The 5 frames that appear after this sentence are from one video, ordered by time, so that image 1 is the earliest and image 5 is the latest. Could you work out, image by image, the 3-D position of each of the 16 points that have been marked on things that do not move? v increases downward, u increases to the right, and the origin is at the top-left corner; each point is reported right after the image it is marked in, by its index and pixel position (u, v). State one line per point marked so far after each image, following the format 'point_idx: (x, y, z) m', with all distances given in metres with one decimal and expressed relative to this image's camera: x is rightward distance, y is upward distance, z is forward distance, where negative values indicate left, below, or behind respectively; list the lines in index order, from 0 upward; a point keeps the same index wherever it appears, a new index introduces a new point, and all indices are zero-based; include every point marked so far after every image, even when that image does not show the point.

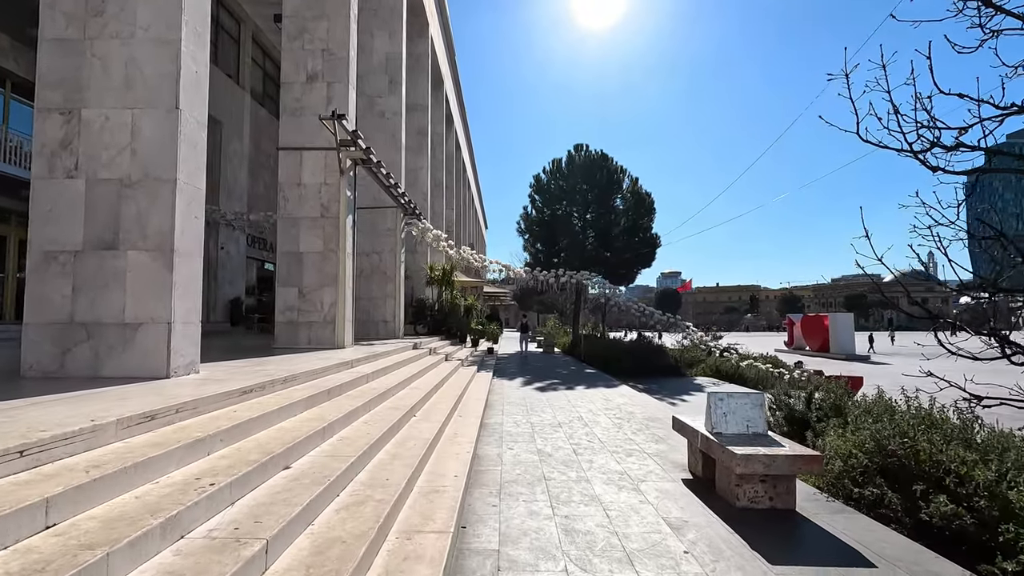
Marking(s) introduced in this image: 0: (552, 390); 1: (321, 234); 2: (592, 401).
0: (+0.8, -1.9, +10.0) m
1: (-3.4, +1.0, +9.7) m
2: (+1.3, -1.8, +8.5) m
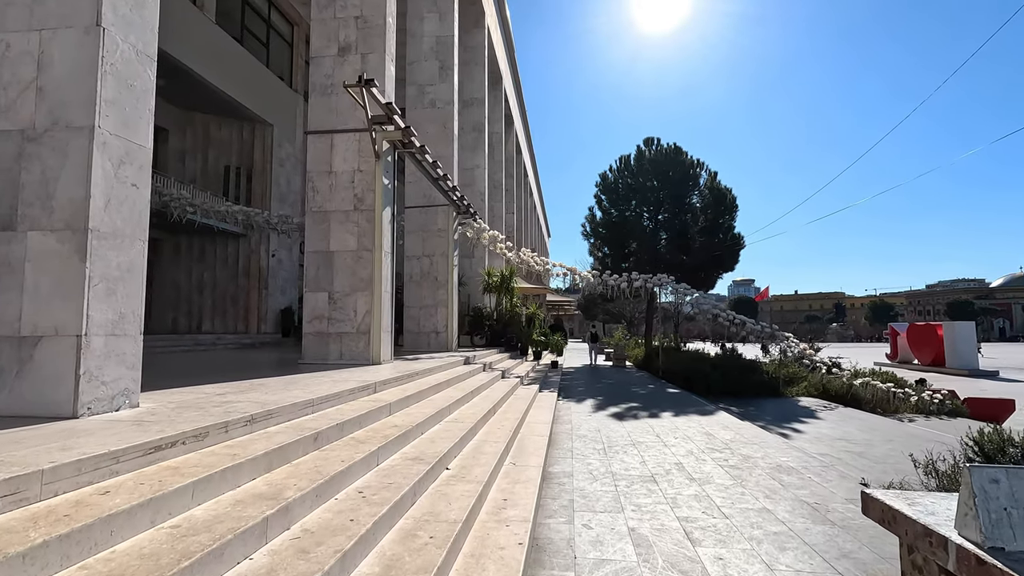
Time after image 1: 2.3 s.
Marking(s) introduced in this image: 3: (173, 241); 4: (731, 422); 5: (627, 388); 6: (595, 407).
0: (+1.8, -2.0, +8.0) m
1: (-2.4, +0.9, +8.3) m
2: (+2.1, -1.8, +6.4) m
3: (-10.1, +1.4, +16.1) m
4: (+3.2, -2.0, +7.9) m
5: (+2.7, -2.3, +12.6) m
6: (+1.4, -2.0, +9.1) m
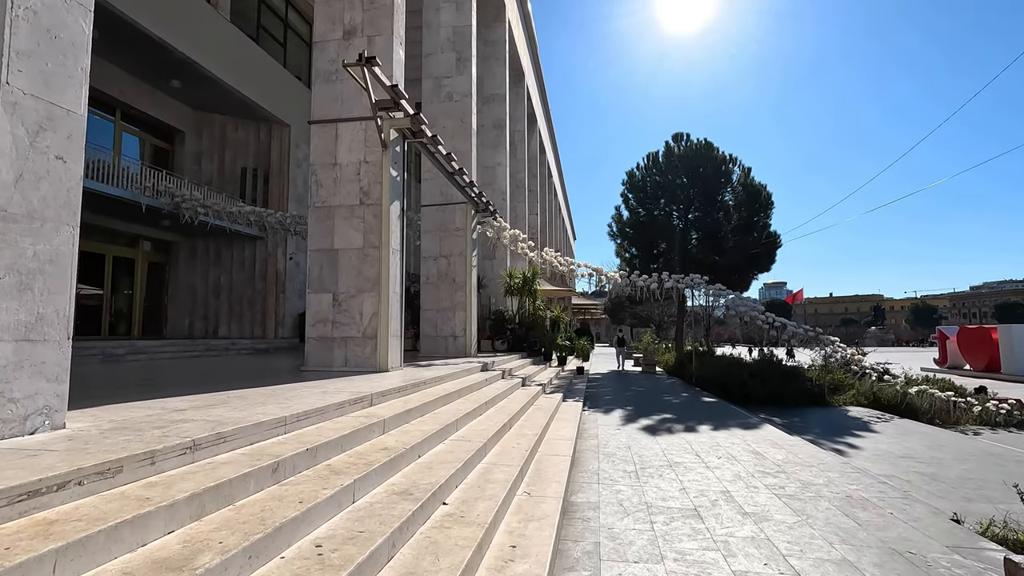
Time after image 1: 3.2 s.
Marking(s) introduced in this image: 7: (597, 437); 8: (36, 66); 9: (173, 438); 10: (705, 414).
0: (+2.1, -1.9, +7.1) m
1: (-2.2, +0.9, +7.7) m
2: (+2.3, -1.8, +5.6) m
3: (-9.5, +1.3, +15.8) m
4: (+3.5, -1.9, +7.0) m
5: (+3.2, -2.4, +11.7) m
6: (+1.7, -2.0, +8.3) m
7: (+1.1, -1.9, +6.8) m
8: (-2.5, +1.1, +2.8) m
9: (-1.7, -0.8, +2.7) m
10: (+3.3, -2.1, +9.1) m
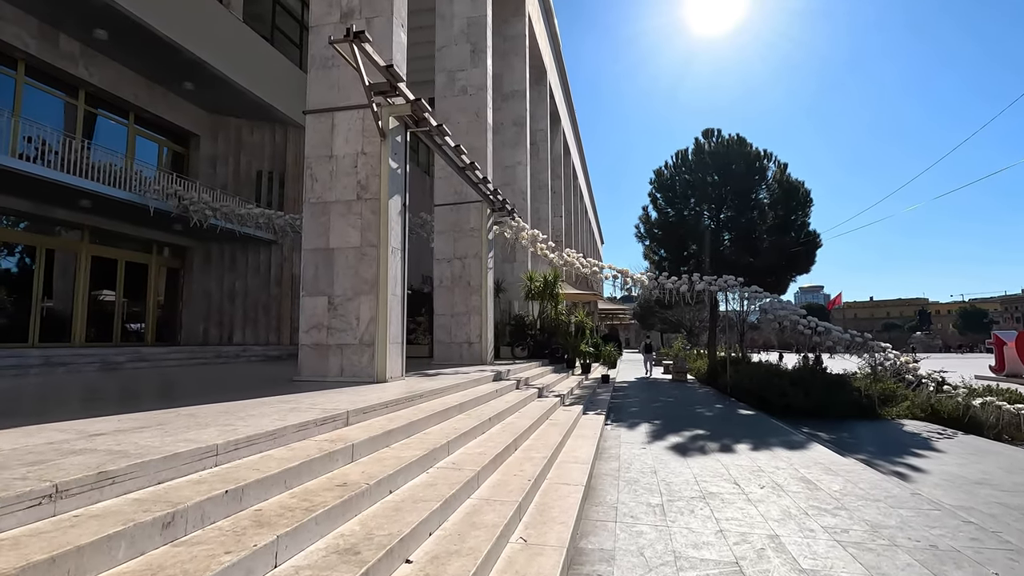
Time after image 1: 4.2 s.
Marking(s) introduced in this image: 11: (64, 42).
0: (+2.2, -1.9, +6.3) m
1: (-2.0, +0.8, +7.0) m
2: (+2.4, -1.8, +4.7) m
3: (-8.9, +1.1, +15.6) m
4: (+3.6, -1.9, +6.0) m
5: (+3.5, -2.4, +10.8) m
6: (+1.9, -2.0, +7.4) m
7: (+1.2, -1.9, +6.0) m
8: (-2.6, +1.2, +2.2) m
9: (-1.8, -0.7, +2.0) m
10: (+3.5, -2.1, +8.2) m
11: (-9.9, +5.4, +11.8) m
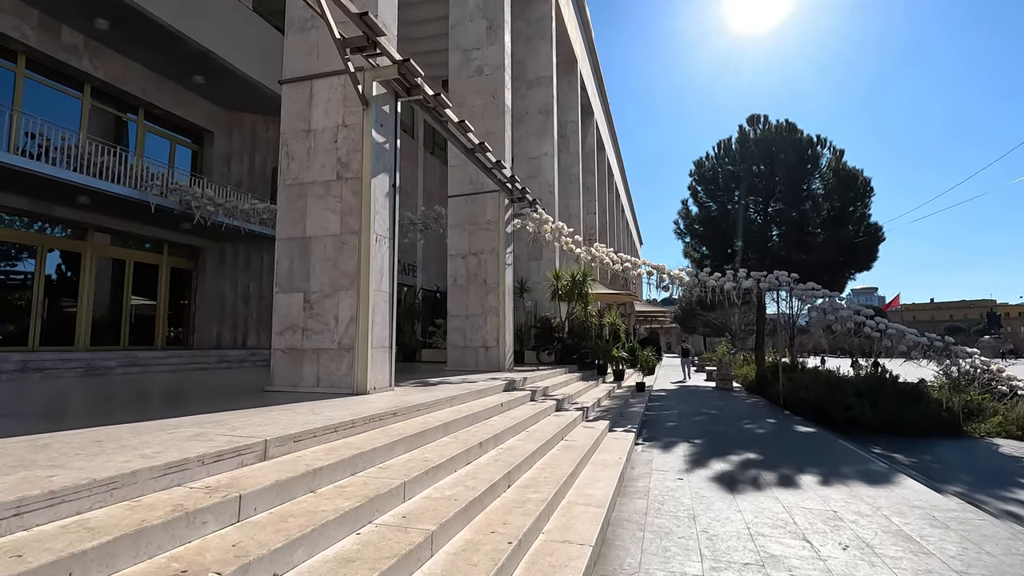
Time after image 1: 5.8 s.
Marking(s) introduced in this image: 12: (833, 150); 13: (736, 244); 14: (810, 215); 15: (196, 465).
0: (+2.2, -1.8, +4.9) m
1: (-2.0, +0.9, +6.0) m
2: (+2.3, -1.7, +3.3) m
3: (-8.2, +1.1, +15.0) m
4: (+3.6, -1.8, +4.6) m
5: (+3.9, -2.3, +9.3) m
6: (+2.0, -2.0, +6.1) m
7: (+1.2, -1.8, +4.7) m
8: (-2.9, +1.2, +1.2) m
9: (-2.1, -0.6, +1.0) m
10: (+3.6, -2.1, +6.7) m
11: (-9.5, +5.4, +11.4) m
12: (+11.7, +5.0, +19.5) m
13: (+7.9, +1.6, +19.0) m
14: (+10.1, +2.5, +18.2) m
15: (-1.5, -0.9, +2.6) m
